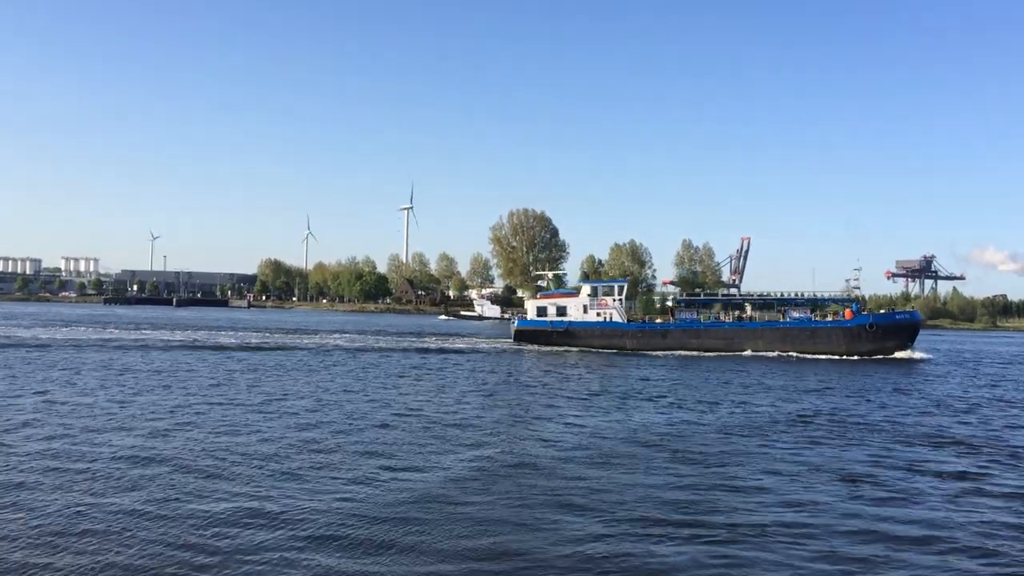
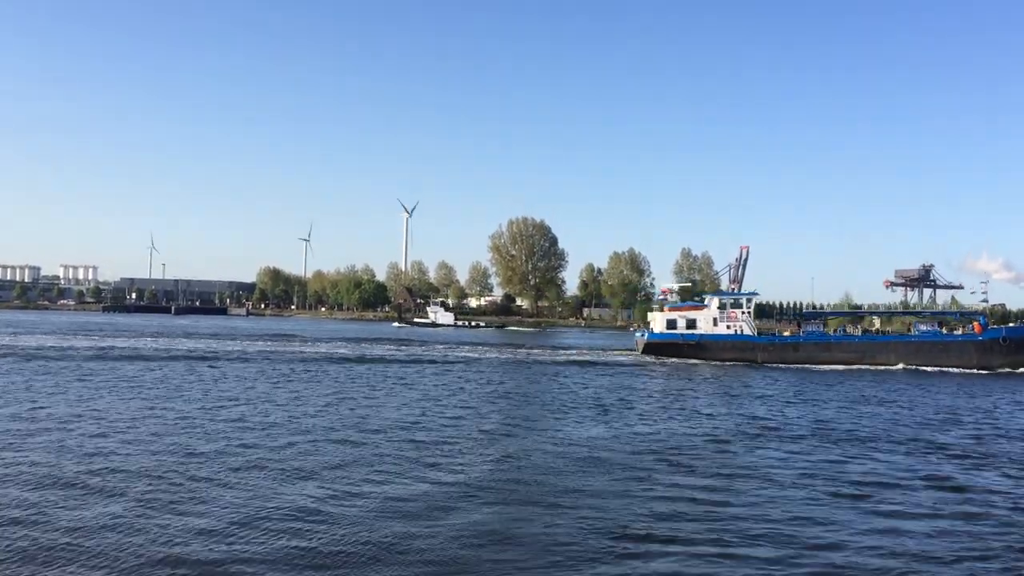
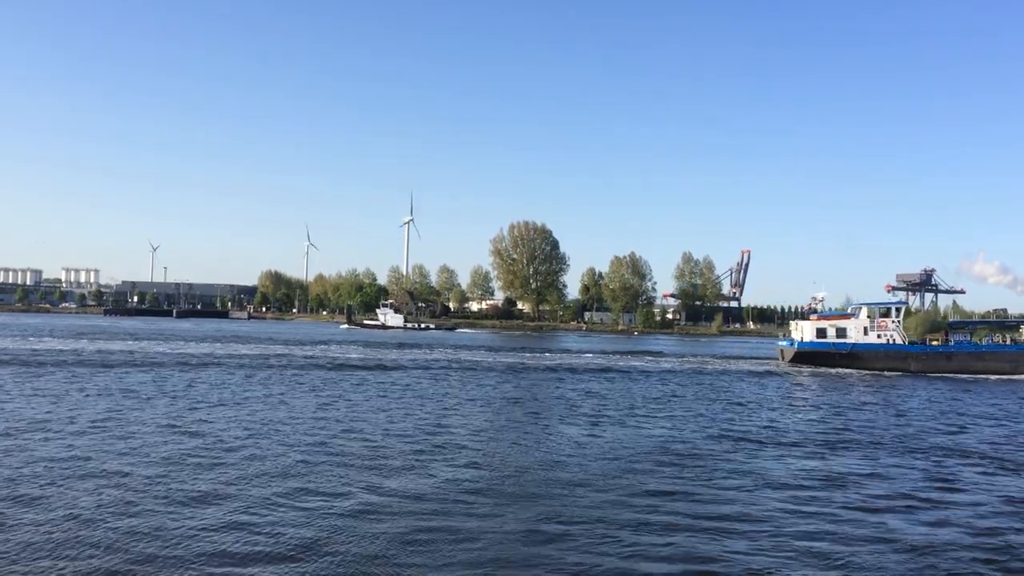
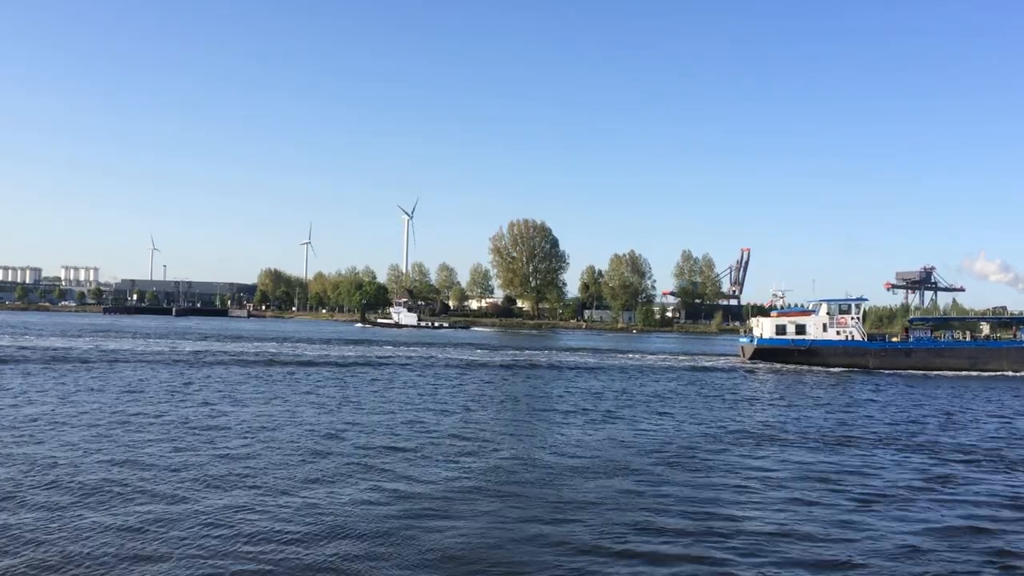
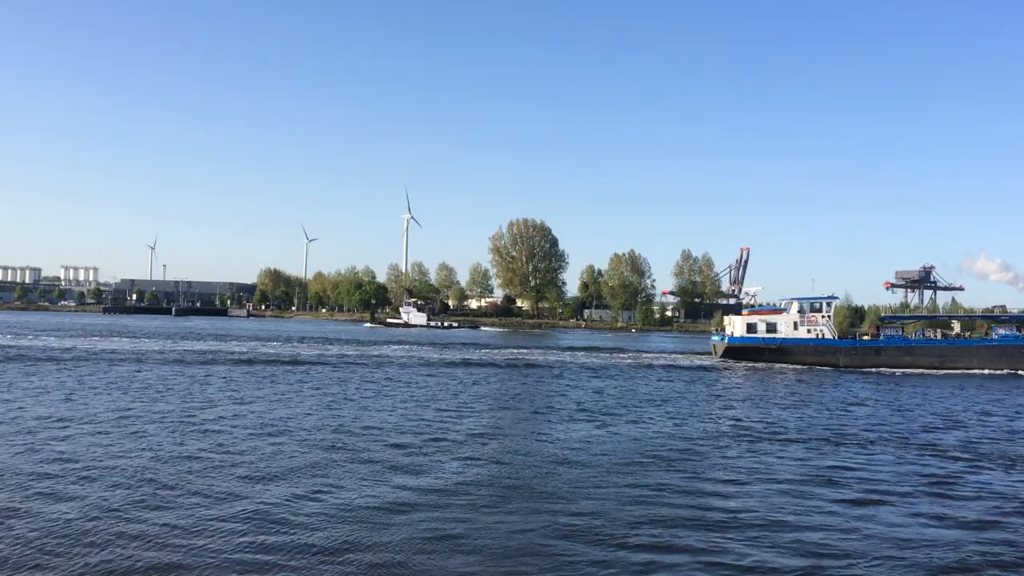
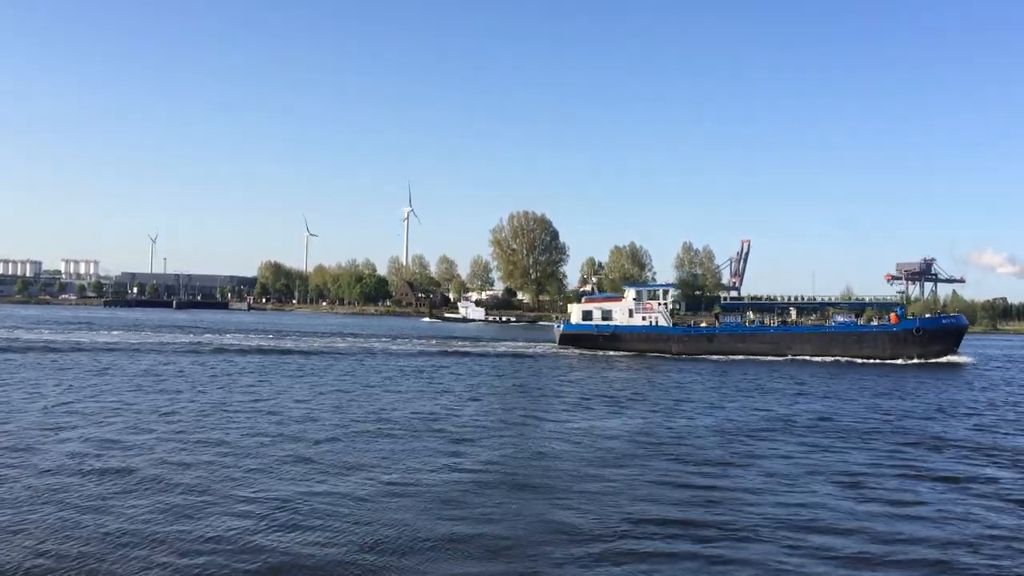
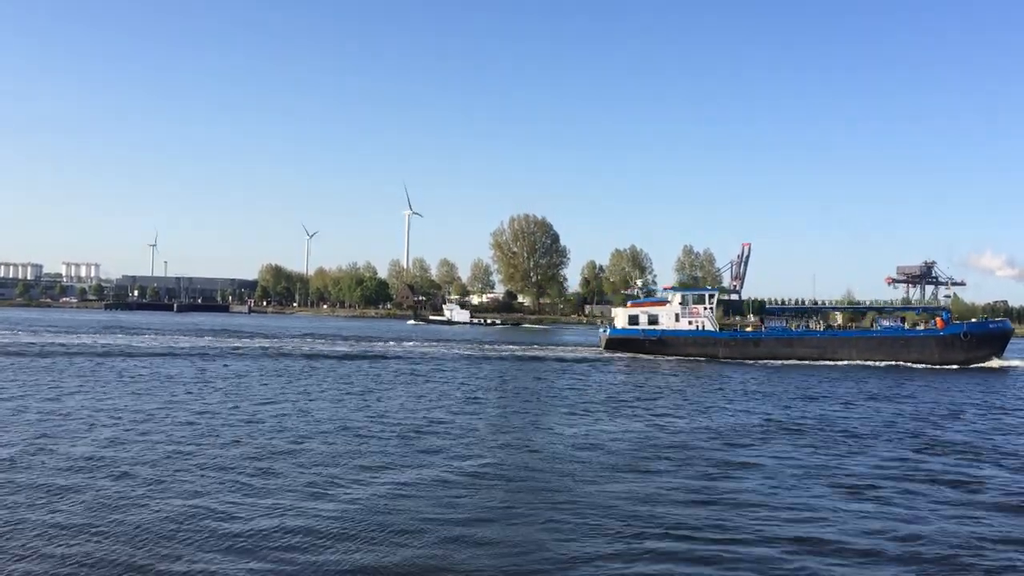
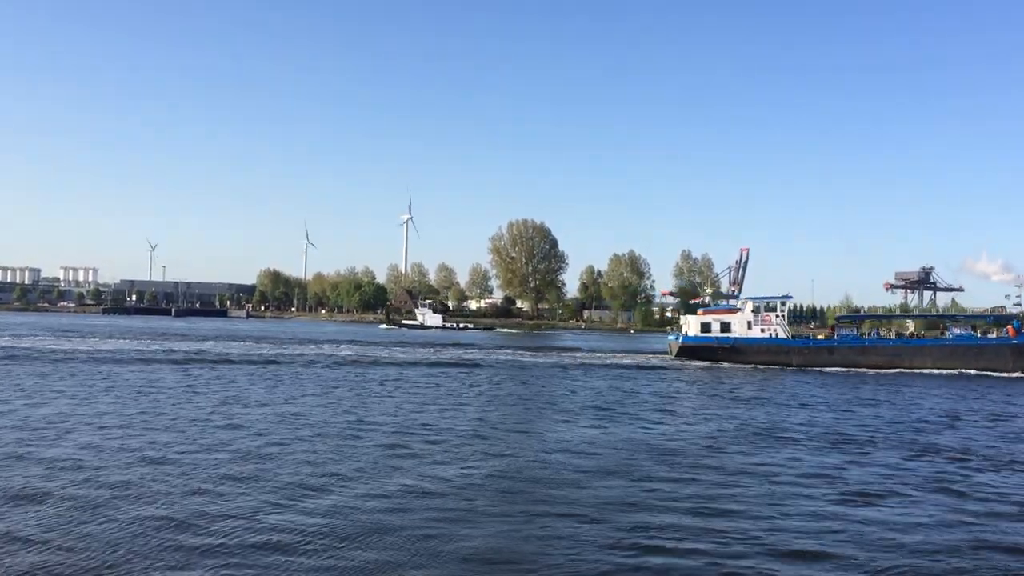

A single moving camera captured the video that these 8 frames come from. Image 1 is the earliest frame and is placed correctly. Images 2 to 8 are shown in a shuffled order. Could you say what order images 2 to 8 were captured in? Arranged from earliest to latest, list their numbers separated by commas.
6, 7, 2, 8, 5, 4, 3
